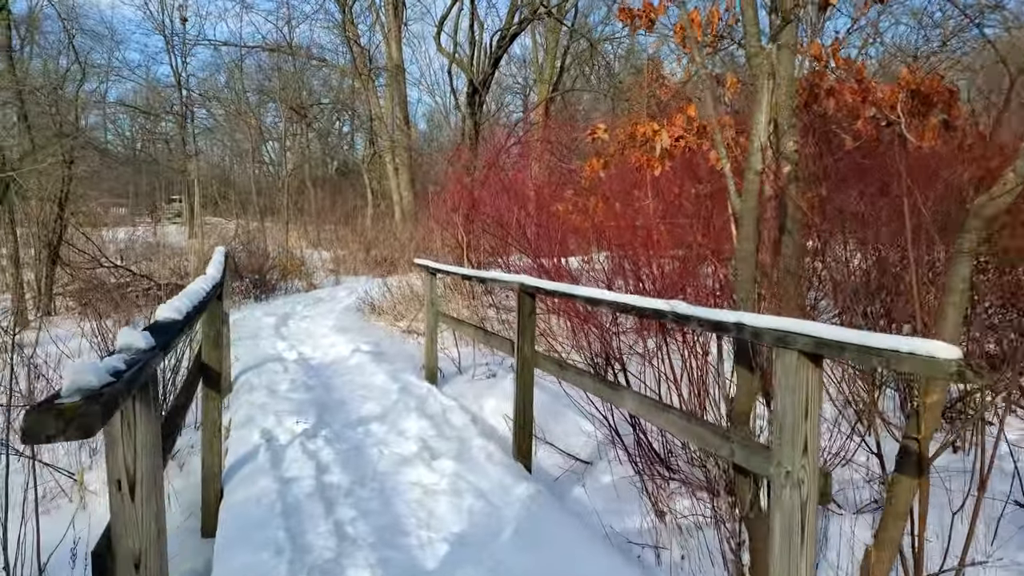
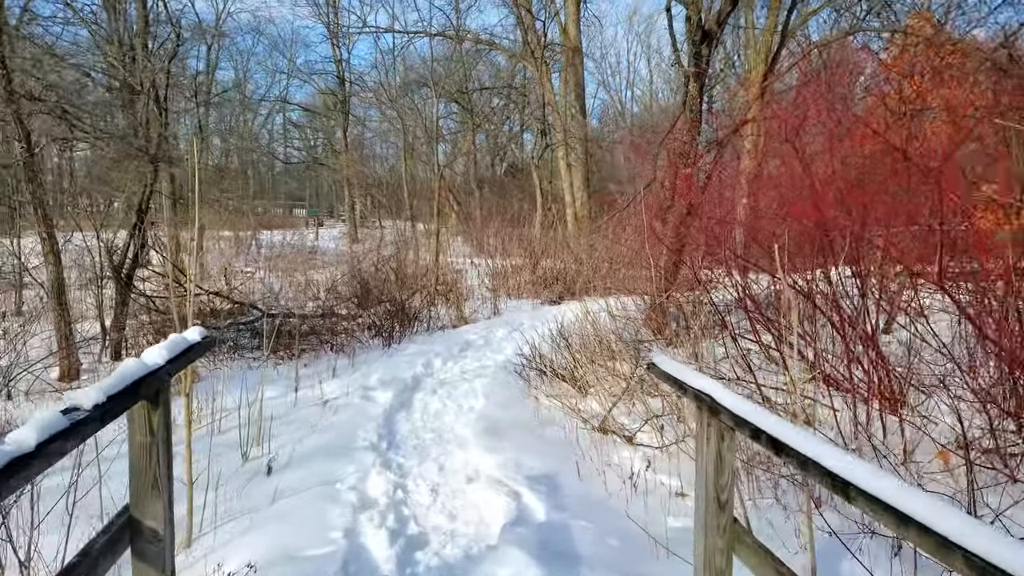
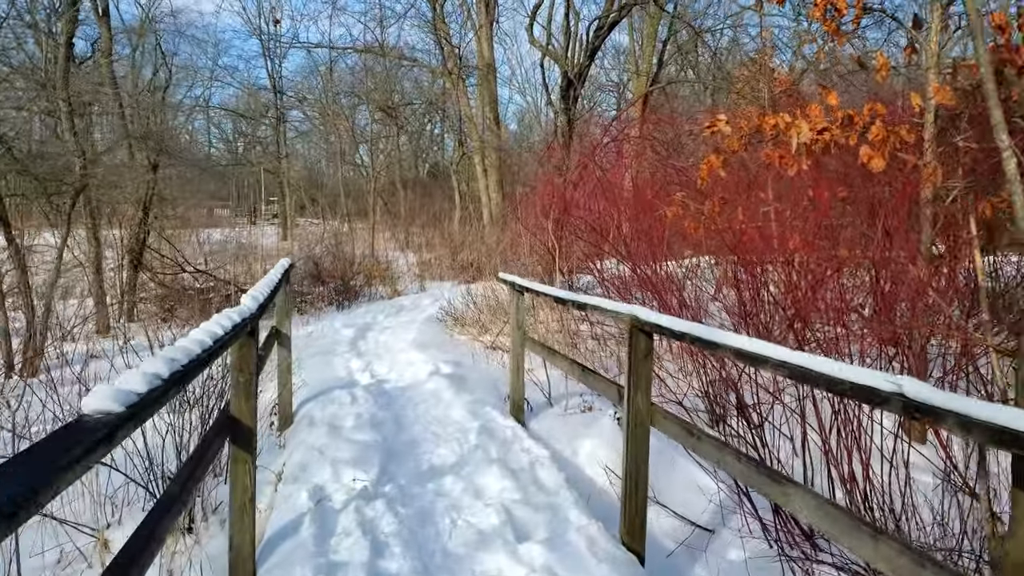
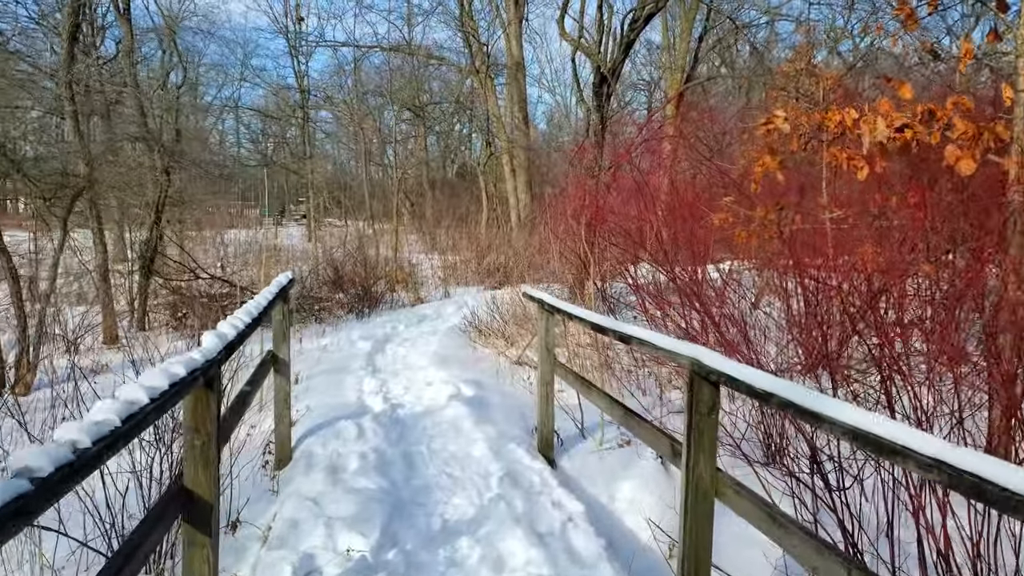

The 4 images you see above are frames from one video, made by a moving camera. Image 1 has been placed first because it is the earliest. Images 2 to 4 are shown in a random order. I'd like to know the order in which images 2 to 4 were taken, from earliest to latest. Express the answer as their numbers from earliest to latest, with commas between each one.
3, 4, 2
